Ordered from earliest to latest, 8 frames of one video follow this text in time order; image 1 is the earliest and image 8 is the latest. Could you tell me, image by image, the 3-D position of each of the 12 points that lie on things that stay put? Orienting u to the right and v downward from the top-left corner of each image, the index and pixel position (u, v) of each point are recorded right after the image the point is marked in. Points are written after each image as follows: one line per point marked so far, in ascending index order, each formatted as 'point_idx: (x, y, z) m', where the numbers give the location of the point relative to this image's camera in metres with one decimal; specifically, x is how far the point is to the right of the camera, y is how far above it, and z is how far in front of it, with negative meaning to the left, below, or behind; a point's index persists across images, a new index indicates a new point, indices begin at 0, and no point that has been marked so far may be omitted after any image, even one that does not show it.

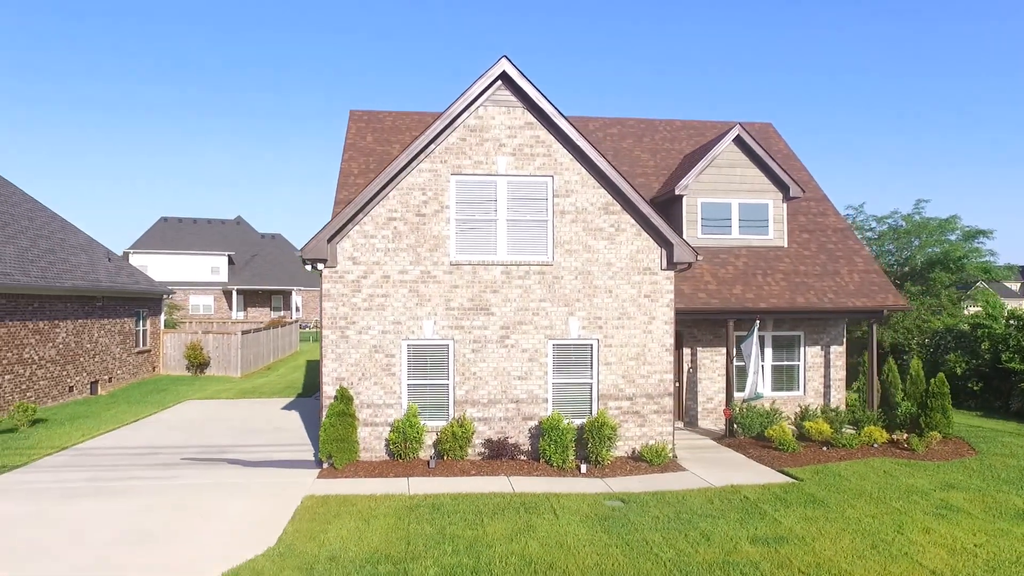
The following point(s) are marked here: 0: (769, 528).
0: (+2.9, -2.7, +9.9) m
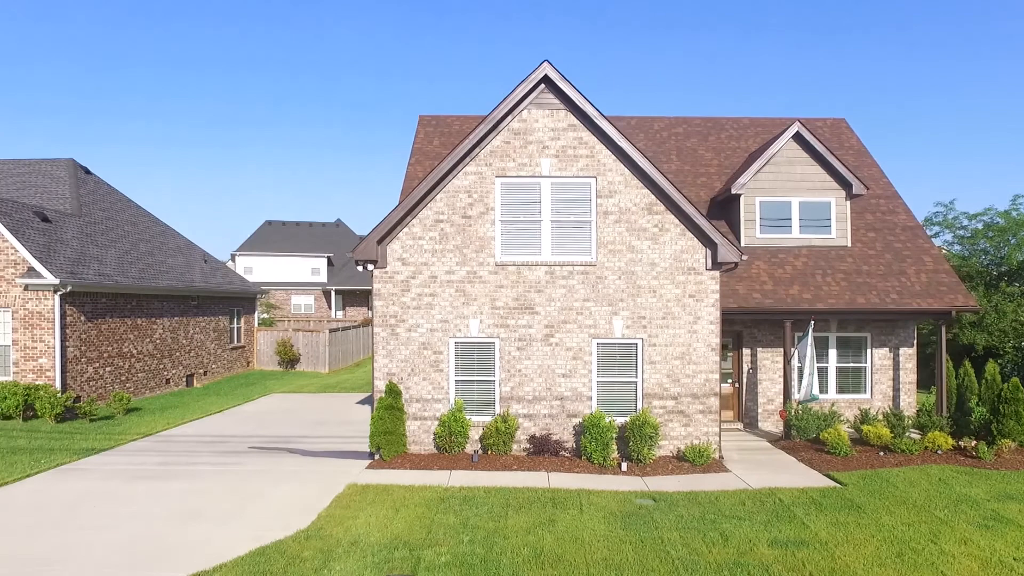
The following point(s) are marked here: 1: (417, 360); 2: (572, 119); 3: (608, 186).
0: (+3.1, -2.7, +9.8) m
1: (-1.4, -1.1, +13.3) m
2: (+1.0, +2.6, +13.3) m
3: (+1.5, +1.5, +13.3) m
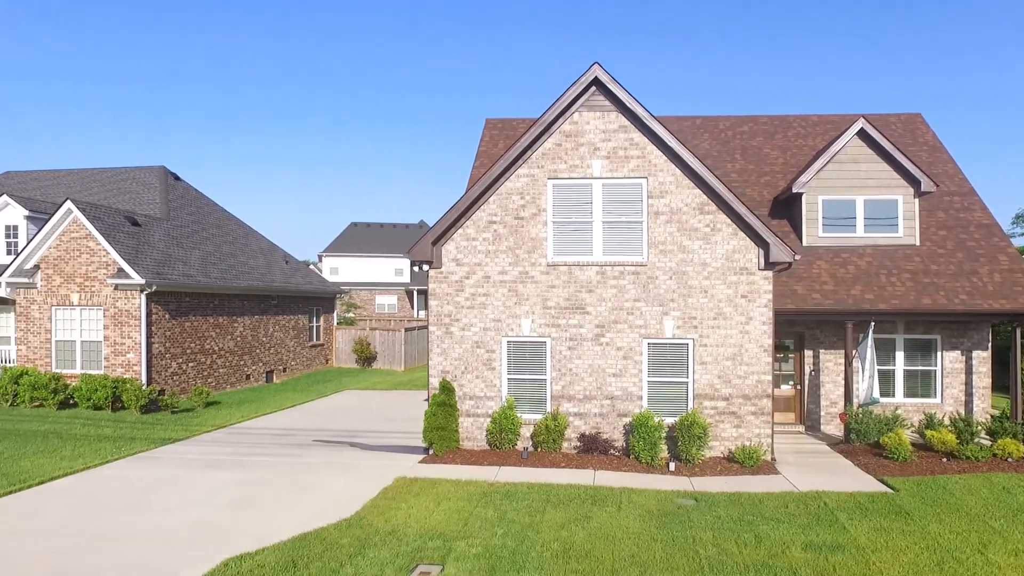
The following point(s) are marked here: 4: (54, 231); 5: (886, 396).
0: (+3.5, -2.7, +9.6) m
1: (-0.6, -1.1, +13.6) m
2: (+1.8, +2.6, +13.4) m
3: (+2.3, +1.5, +13.3) m
4: (-9.3, +1.2, +17.8) m
5: (+6.8, -1.9, +15.8) m
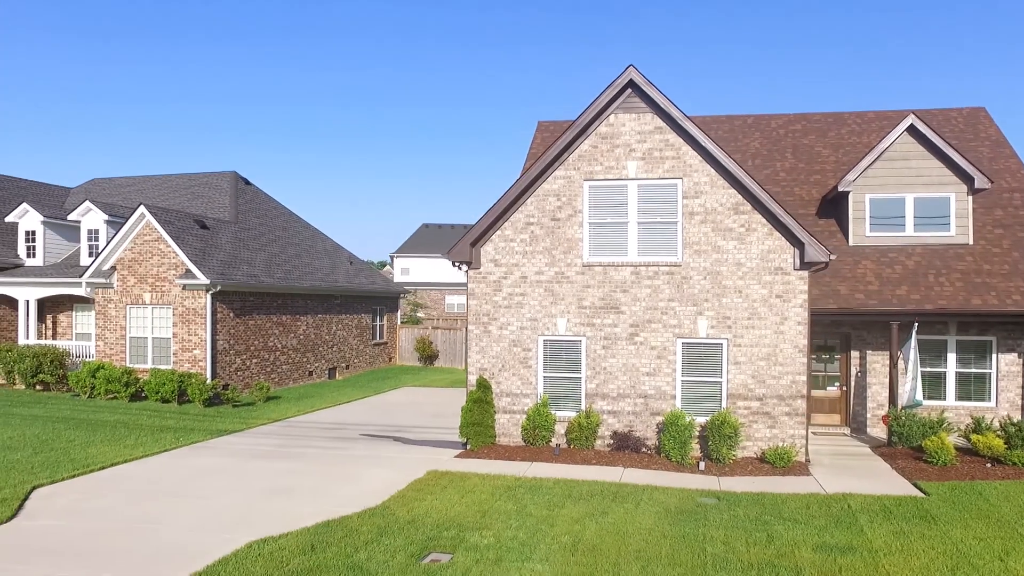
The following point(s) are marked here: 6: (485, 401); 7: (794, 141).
0: (+3.6, -2.7, +9.6) m
1: (-0.1, -1.1, +14.0) m
2: (+2.3, +2.6, +13.5) m
3: (+2.8, +1.5, +13.4) m
4: (-8.3, +1.2, +19.0) m
5: (+7.5, -2.0, +15.4) m
6: (-0.4, -1.8, +13.7) m
7: (+5.9, +3.1, +18.3) m
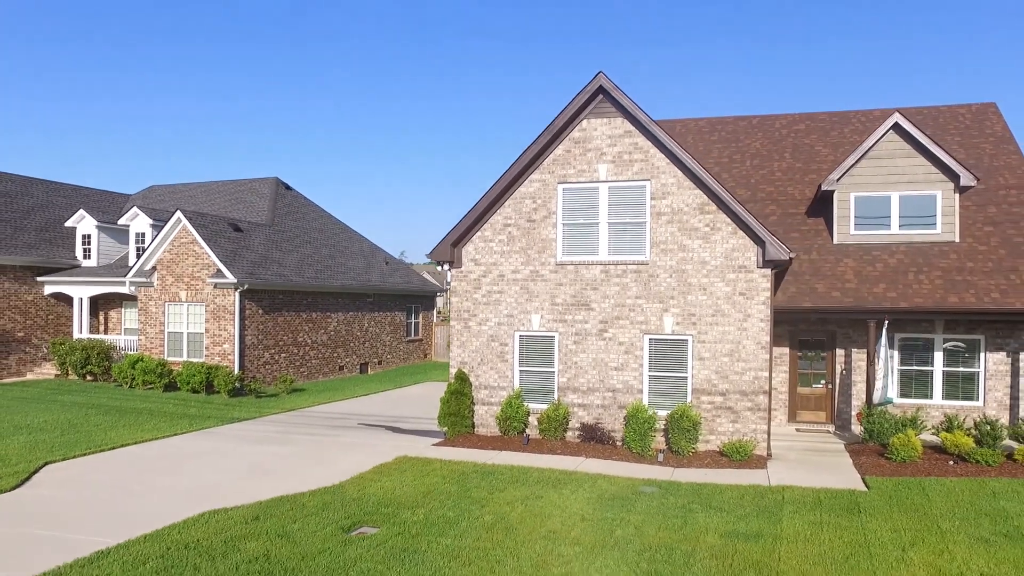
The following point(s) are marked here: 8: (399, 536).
0: (+2.8, -2.7, +10.0) m
1: (-0.4, -1.1, +14.7) m
2: (+1.9, +2.6, +14.0) m
3: (+2.4, +1.6, +13.8) m
4: (-8.1, +1.2, +20.5) m
5: (+7.2, -1.9, +15.3) m
6: (-0.8, -1.7, +14.5) m
7: (+6.0, +3.1, +18.4) m
8: (-1.2, -2.7, +9.5) m
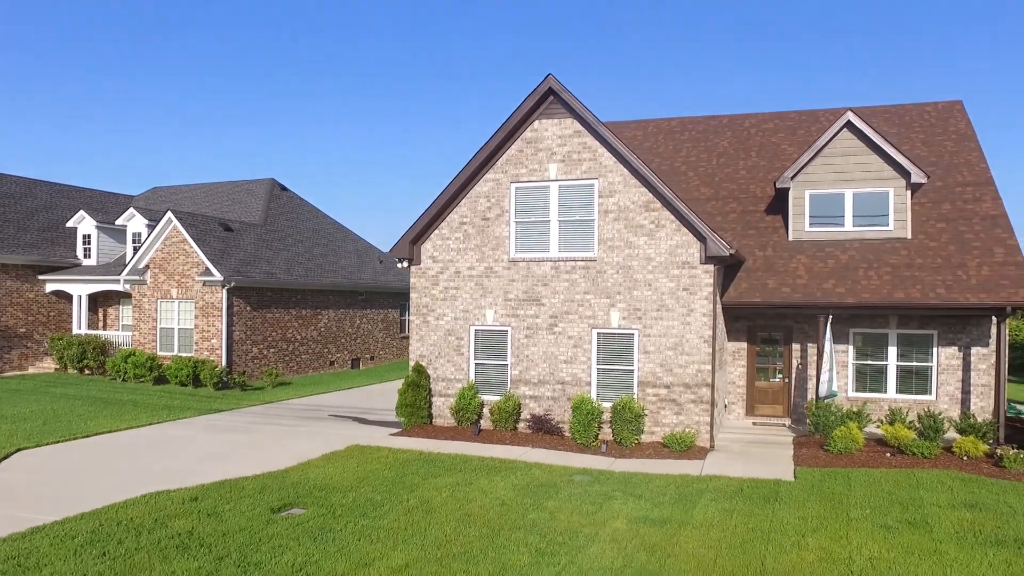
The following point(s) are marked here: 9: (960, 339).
0: (+1.9, -2.6, +10.3) m
1: (-1.2, -1.0, +15.2) m
2: (+1.1, +2.7, +14.4) m
3: (+1.6, +1.6, +14.2) m
4: (-8.6, +1.3, +21.3) m
5: (+6.5, -1.8, +15.5) m
6: (-1.6, -1.7, +15.0) m
7: (+5.4, +3.2, +18.7) m
8: (-2.2, -2.6, +10.0) m
9: (+7.7, -0.9, +15.0) m
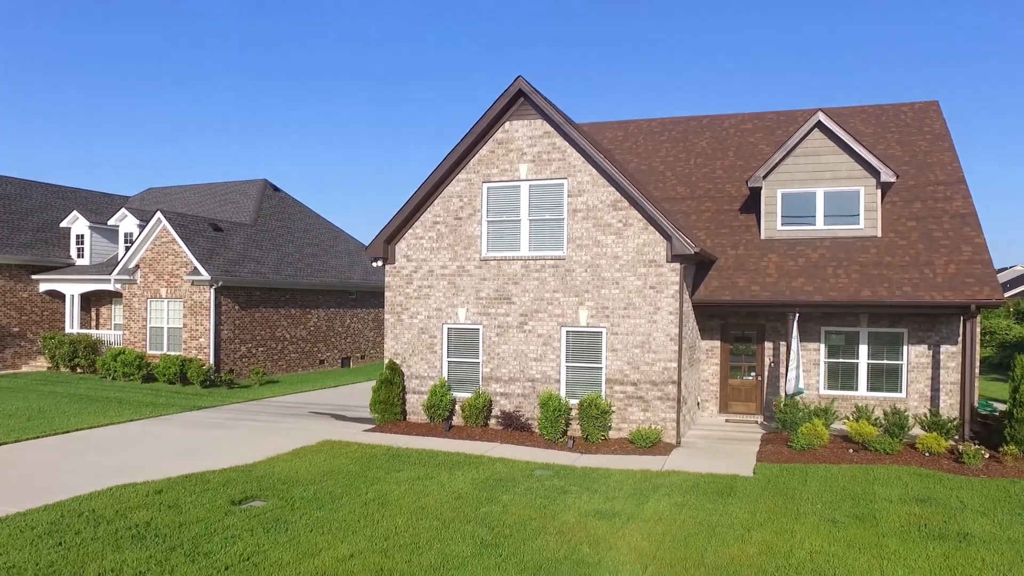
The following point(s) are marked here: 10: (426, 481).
0: (+1.3, -2.6, +10.5) m
1: (-1.7, -1.0, +15.4) m
2: (+0.6, +2.7, +14.6) m
3: (+1.1, +1.7, +14.4) m
4: (-9.0, +1.3, +21.7) m
5: (+6.0, -1.8, +15.6) m
6: (-2.1, -1.7, +15.2) m
7: (+4.9, +3.2, +18.8) m
8: (-2.7, -2.6, +10.3) m
9: (+7.2, -0.8, +15.1) m
10: (-1.1, -2.5, +11.5) m
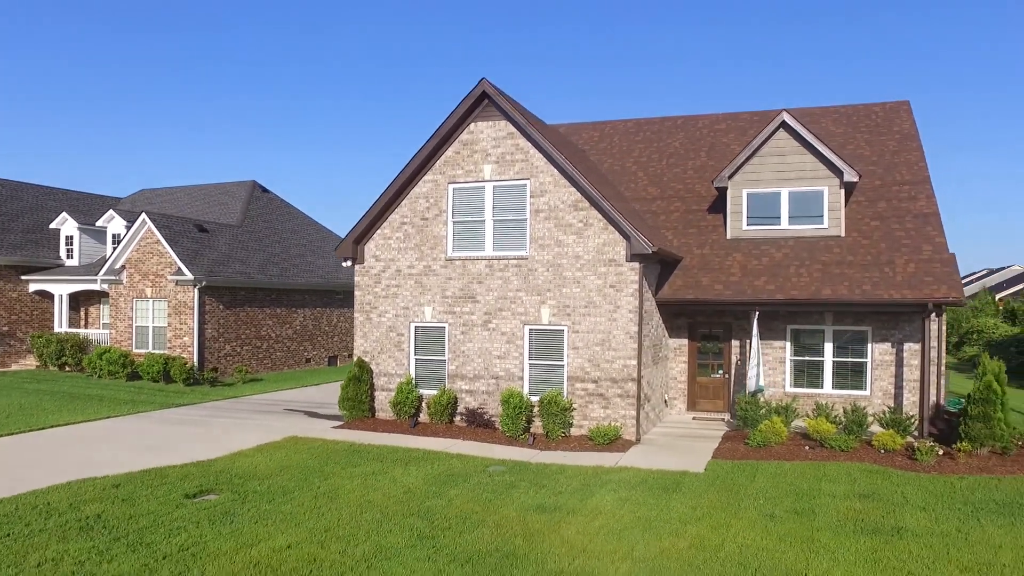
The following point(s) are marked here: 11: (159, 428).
0: (+0.7, -2.6, +10.7) m
1: (-2.3, -0.9, +15.7) m
2: (0.0, +2.7, +14.8) m
3: (+0.5, +1.7, +14.6) m
4: (-9.5, +1.3, +22.0) m
5: (+5.4, -1.8, +15.7) m
6: (-2.6, -1.6, +15.5) m
7: (+4.4, +3.3, +18.9) m
8: (-3.4, -2.6, +10.5) m
9: (+6.6, -0.8, +15.2) m
10: (-1.8, -2.5, +11.7) m
11: (-6.2, -2.5, +15.5) m
